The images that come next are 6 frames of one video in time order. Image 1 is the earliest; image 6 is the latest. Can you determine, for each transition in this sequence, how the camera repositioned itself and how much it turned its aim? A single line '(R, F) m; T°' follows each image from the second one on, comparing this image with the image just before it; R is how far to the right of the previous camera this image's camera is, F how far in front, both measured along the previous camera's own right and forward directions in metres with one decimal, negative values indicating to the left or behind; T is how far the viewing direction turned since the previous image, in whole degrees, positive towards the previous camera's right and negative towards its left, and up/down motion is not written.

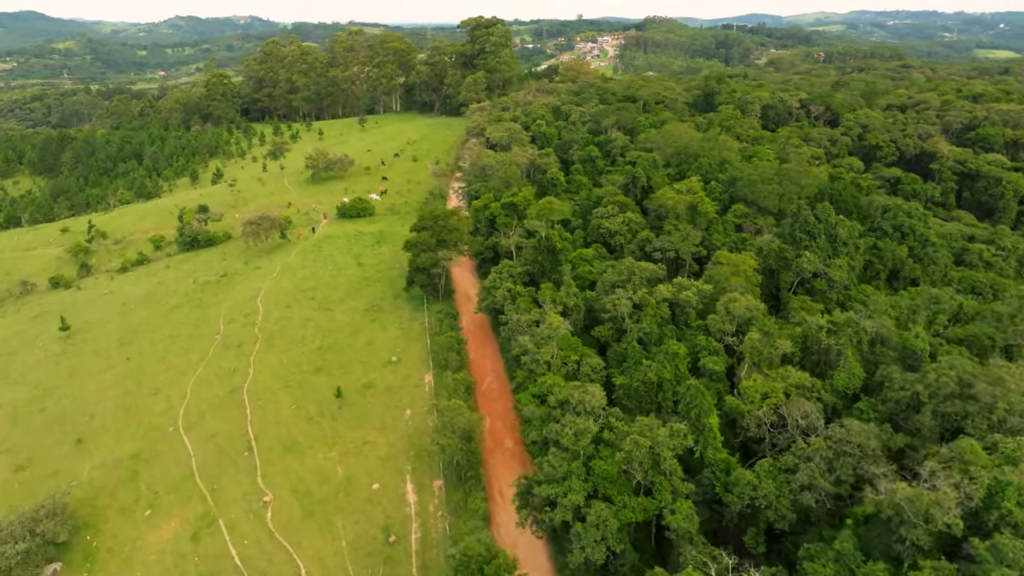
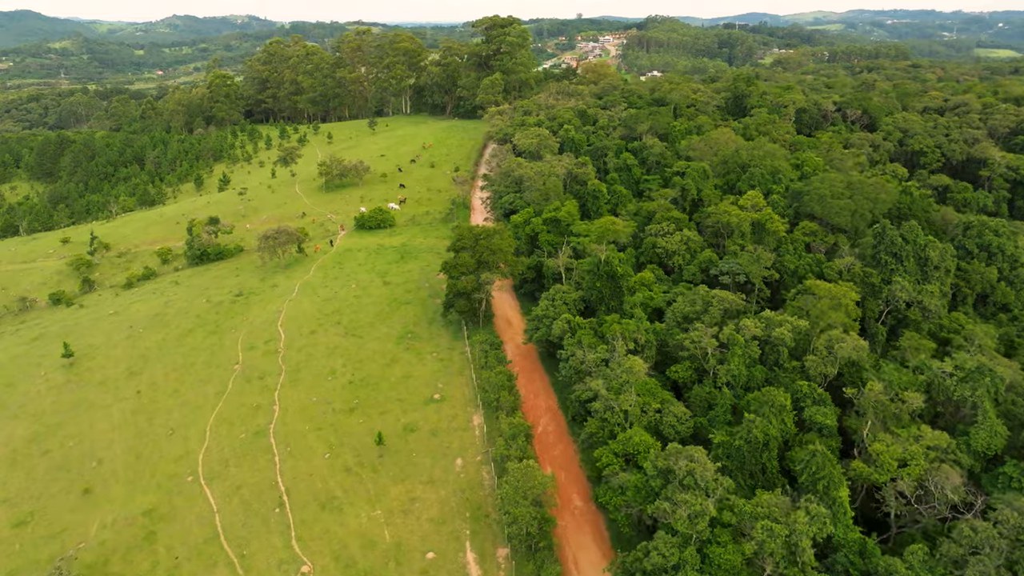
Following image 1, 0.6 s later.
(-3.1, +4.0) m; 0°
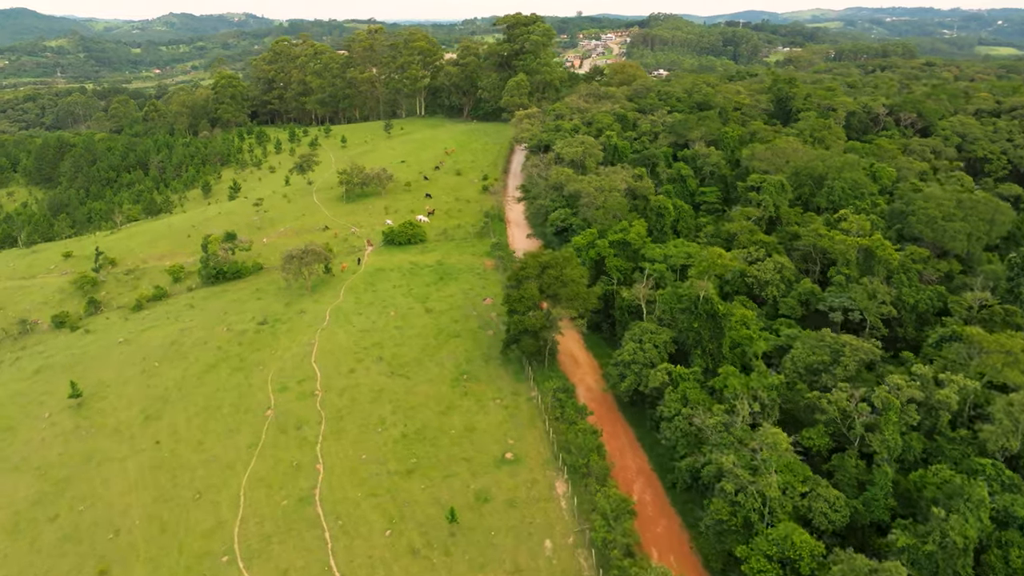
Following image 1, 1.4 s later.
(-3.9, +5.1) m; 0°
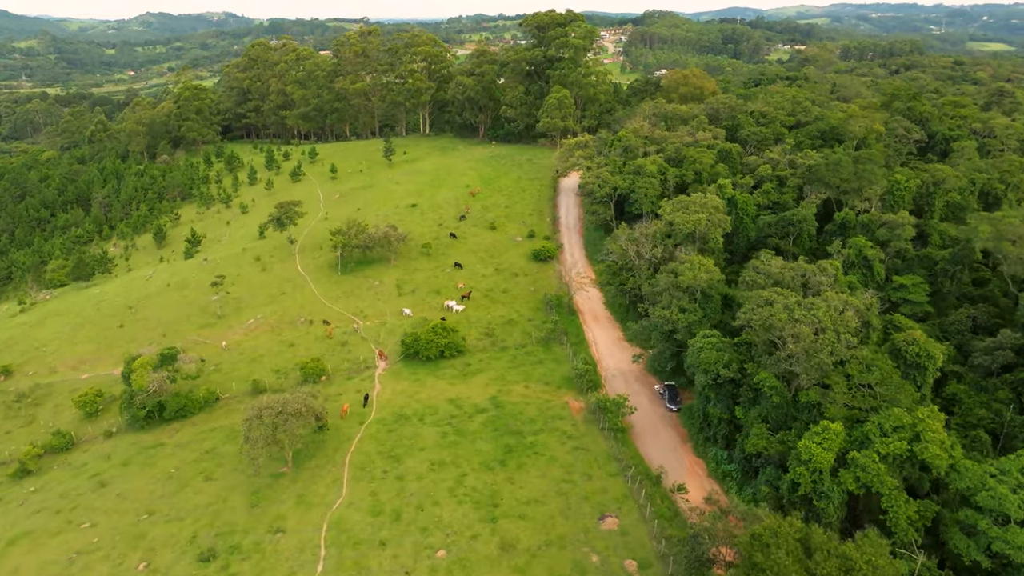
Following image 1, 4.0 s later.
(-5.8, +20.6) m; +1°
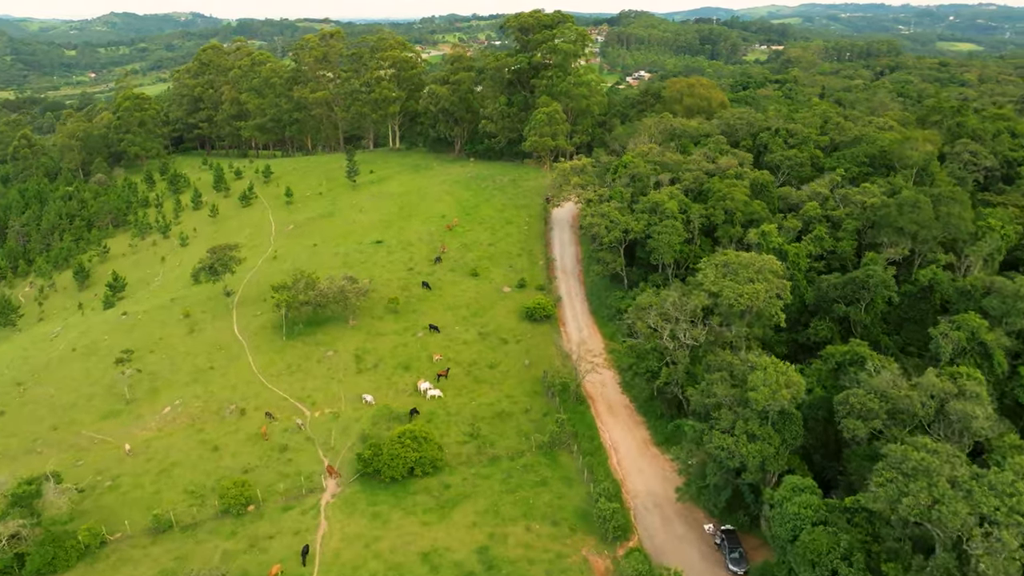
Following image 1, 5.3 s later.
(-0.6, +10.3) m; +2°
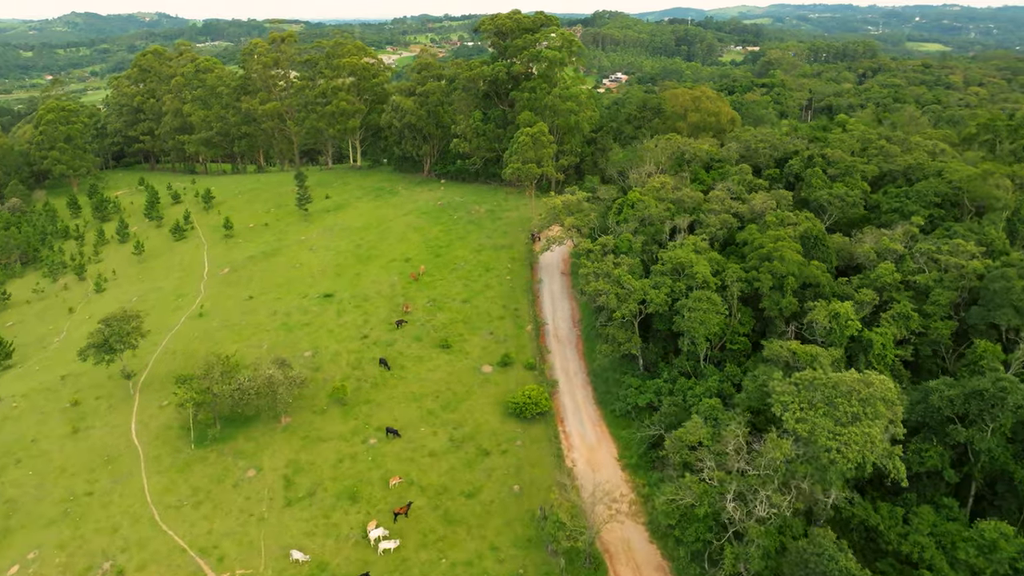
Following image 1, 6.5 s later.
(-0.2, +10.2) m; +2°
